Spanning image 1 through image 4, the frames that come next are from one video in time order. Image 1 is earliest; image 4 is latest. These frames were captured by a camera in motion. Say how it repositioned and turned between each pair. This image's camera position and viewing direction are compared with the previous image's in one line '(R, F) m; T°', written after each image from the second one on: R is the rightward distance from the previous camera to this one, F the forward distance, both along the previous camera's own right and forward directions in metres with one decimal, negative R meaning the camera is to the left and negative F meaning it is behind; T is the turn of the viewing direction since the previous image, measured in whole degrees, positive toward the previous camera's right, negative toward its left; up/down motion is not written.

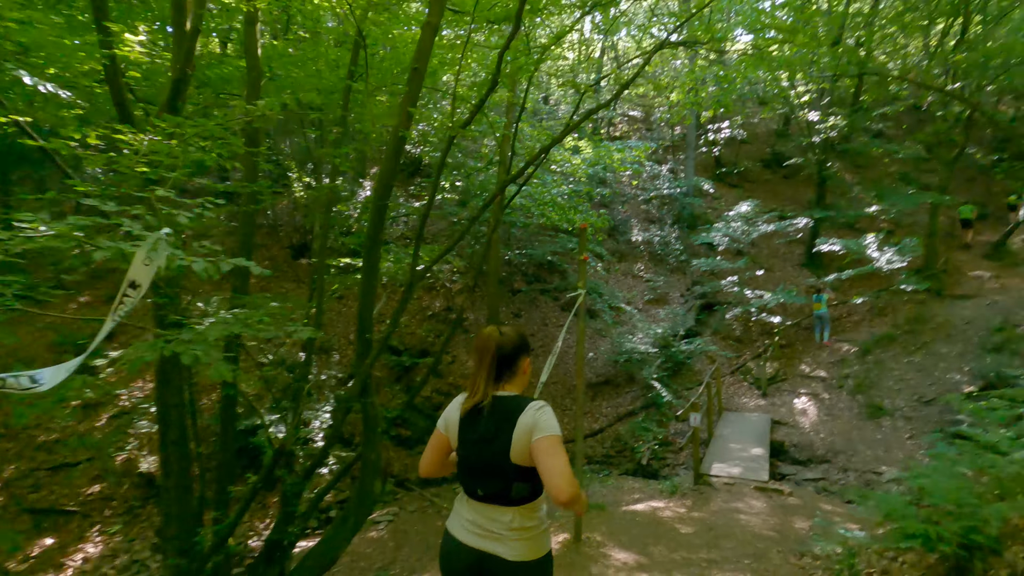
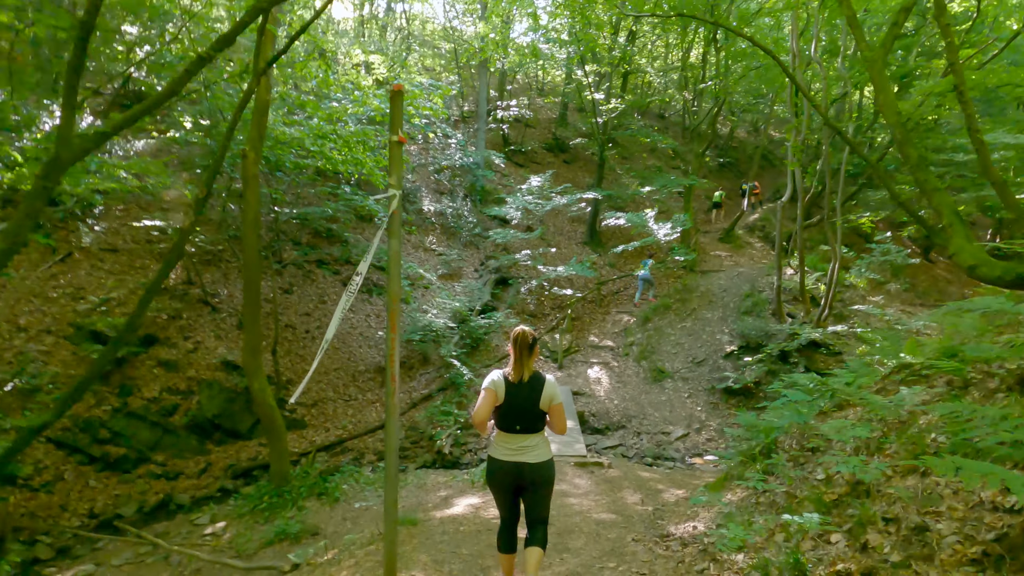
(0.0, +1.7) m; +23°
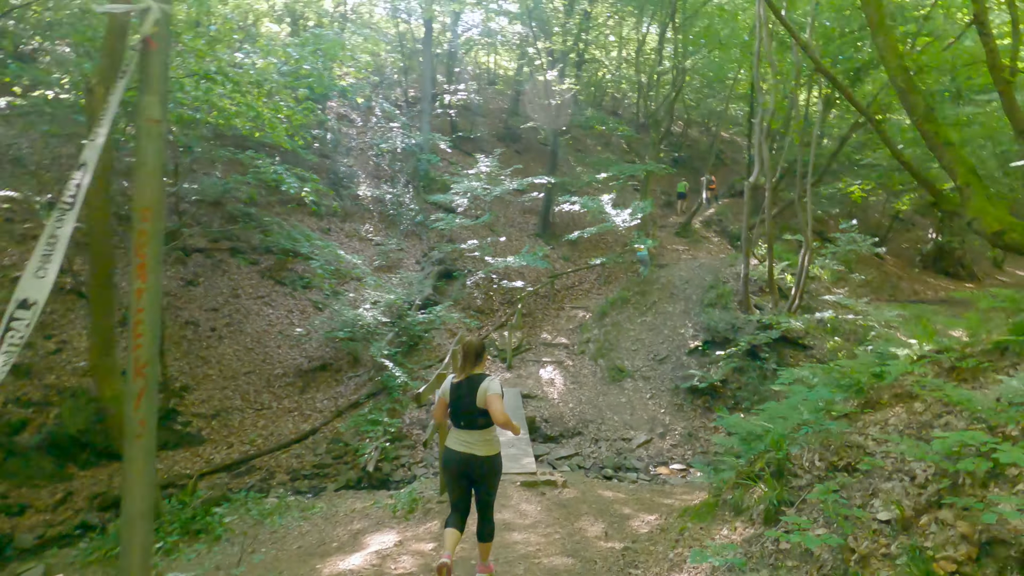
(+0.2, +1.3) m; +5°
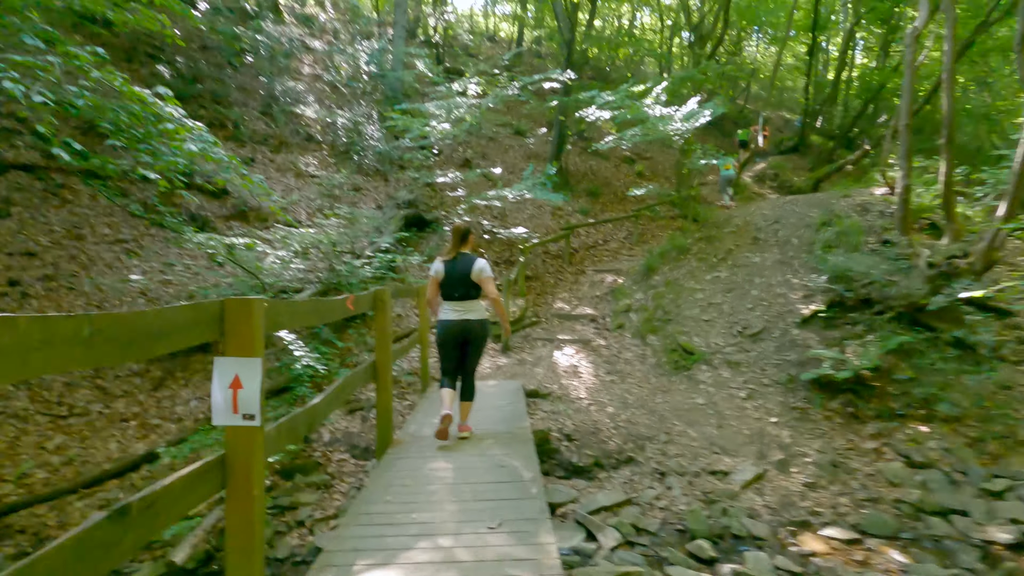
(+0.1, +4.2) m; 0°
